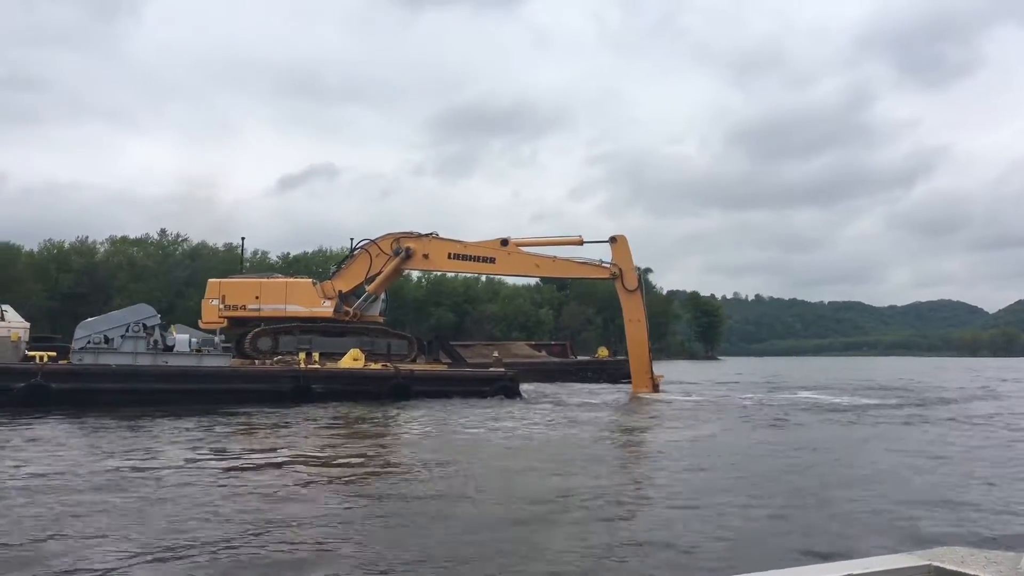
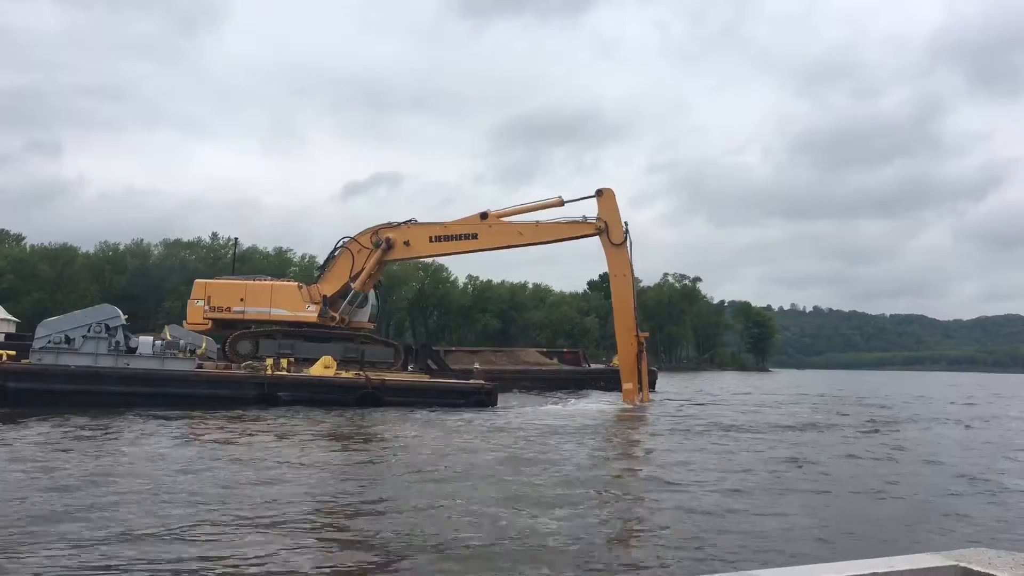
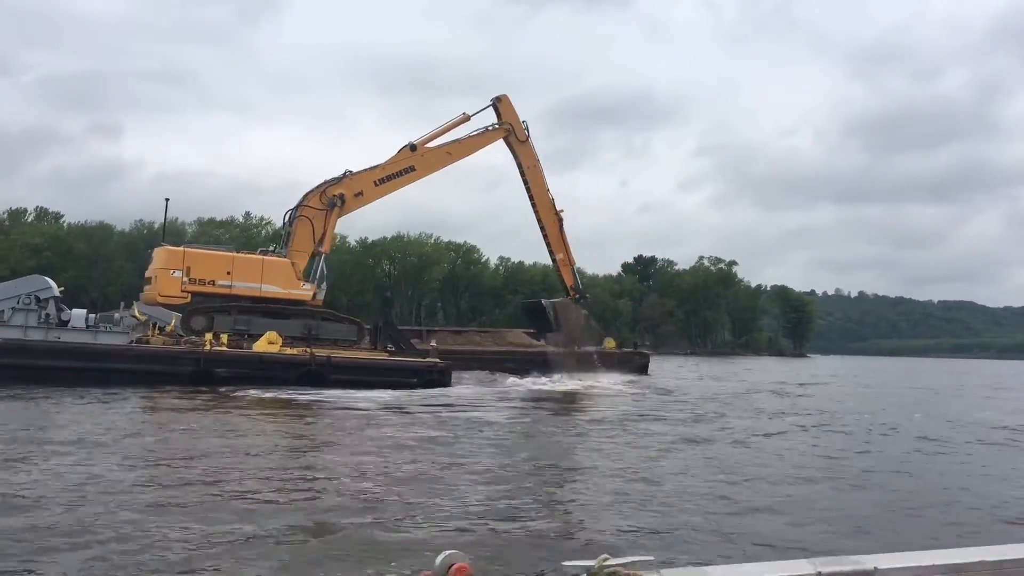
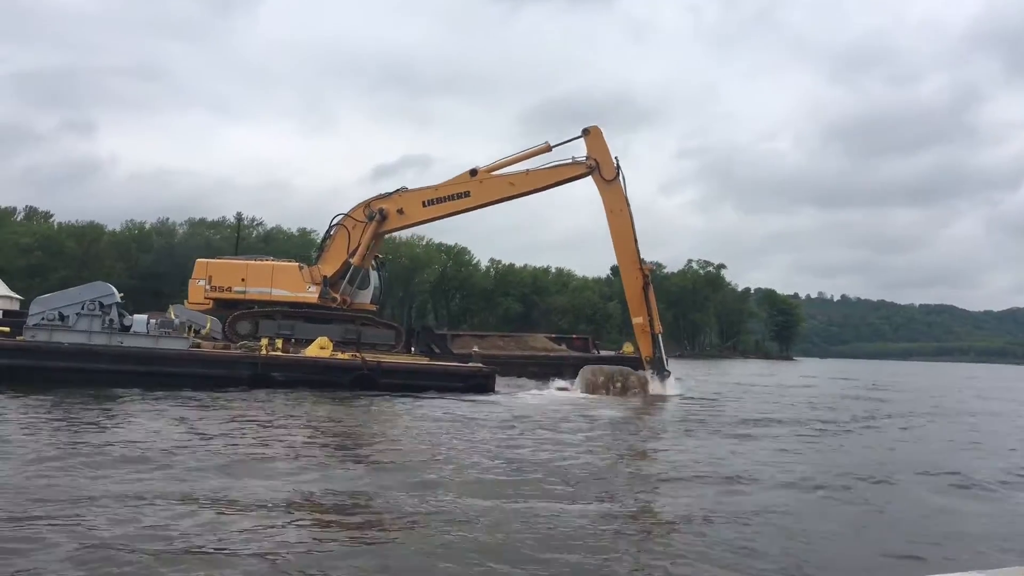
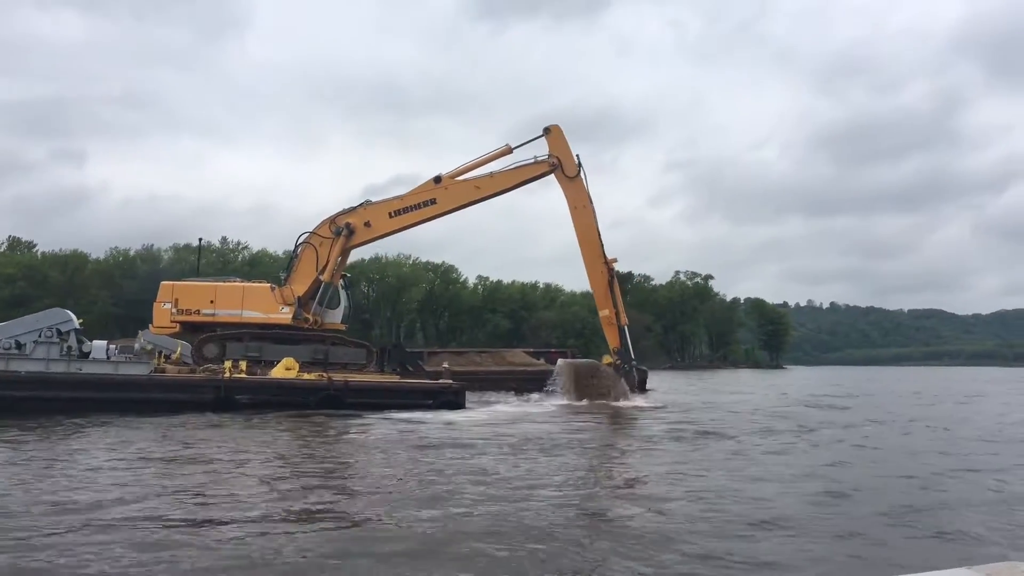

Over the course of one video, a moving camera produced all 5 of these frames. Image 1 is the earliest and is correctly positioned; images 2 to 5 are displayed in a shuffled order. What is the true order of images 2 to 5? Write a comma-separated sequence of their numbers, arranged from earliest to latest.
2, 4, 5, 3
